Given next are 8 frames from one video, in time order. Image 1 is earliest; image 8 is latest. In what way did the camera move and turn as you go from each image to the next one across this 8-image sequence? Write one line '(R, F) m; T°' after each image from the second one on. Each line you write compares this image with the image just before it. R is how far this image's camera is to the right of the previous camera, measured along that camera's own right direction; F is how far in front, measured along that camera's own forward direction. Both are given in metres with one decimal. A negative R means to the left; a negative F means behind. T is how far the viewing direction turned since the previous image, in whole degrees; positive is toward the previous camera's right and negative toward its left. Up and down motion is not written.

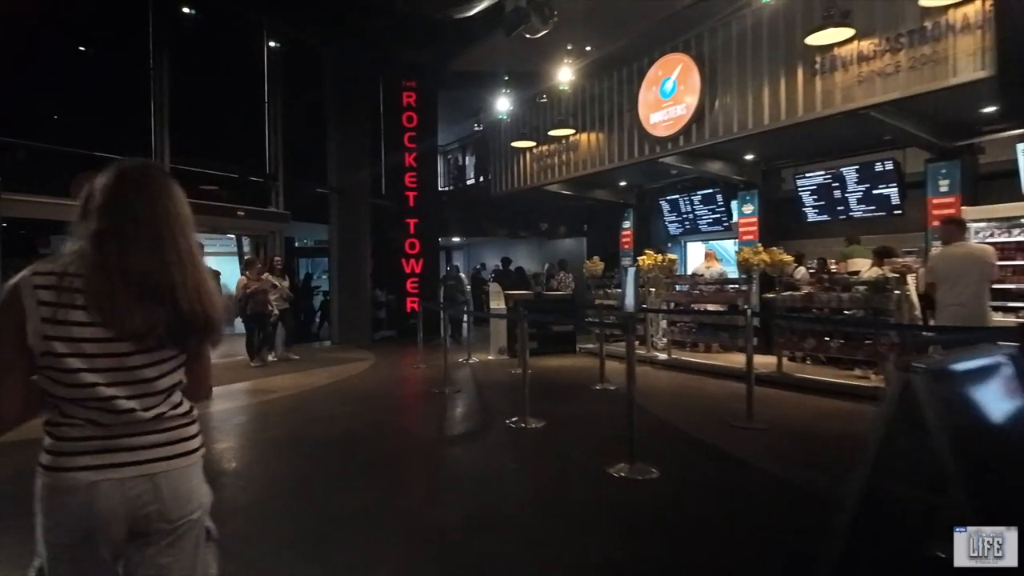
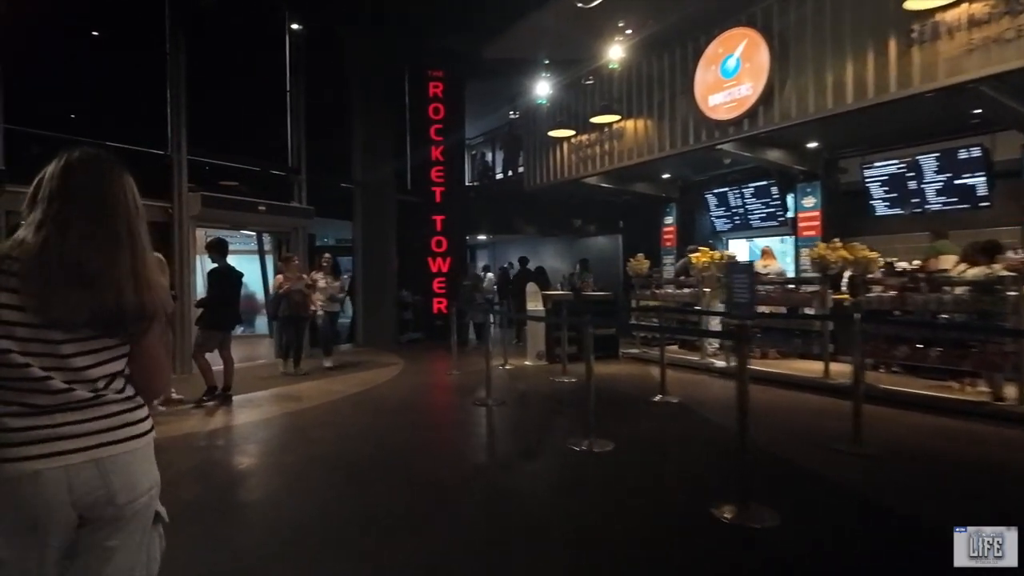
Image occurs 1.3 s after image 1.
(-0.5, +0.9) m; -2°
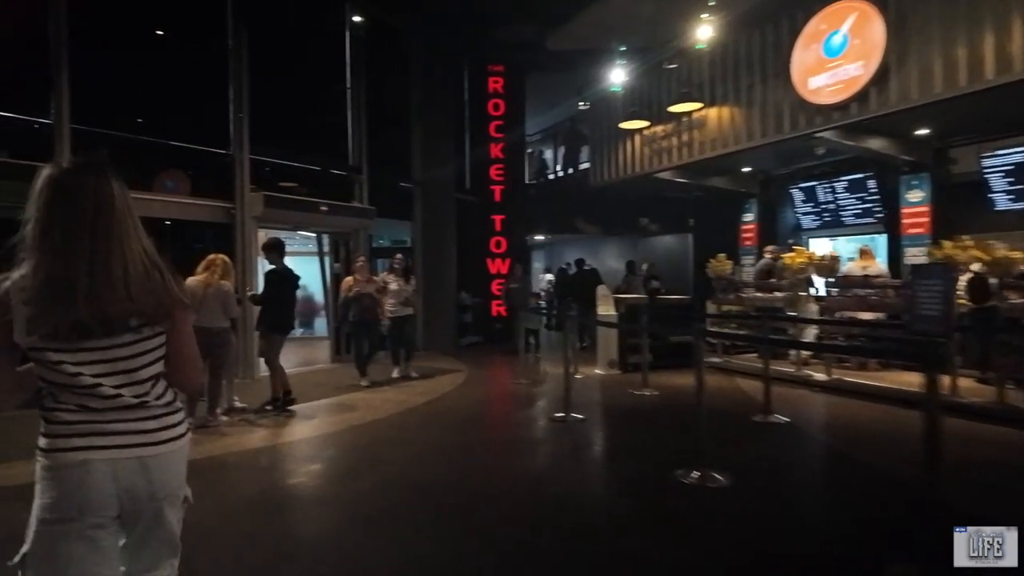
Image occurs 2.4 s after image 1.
(-0.4, +0.7) m; -5°
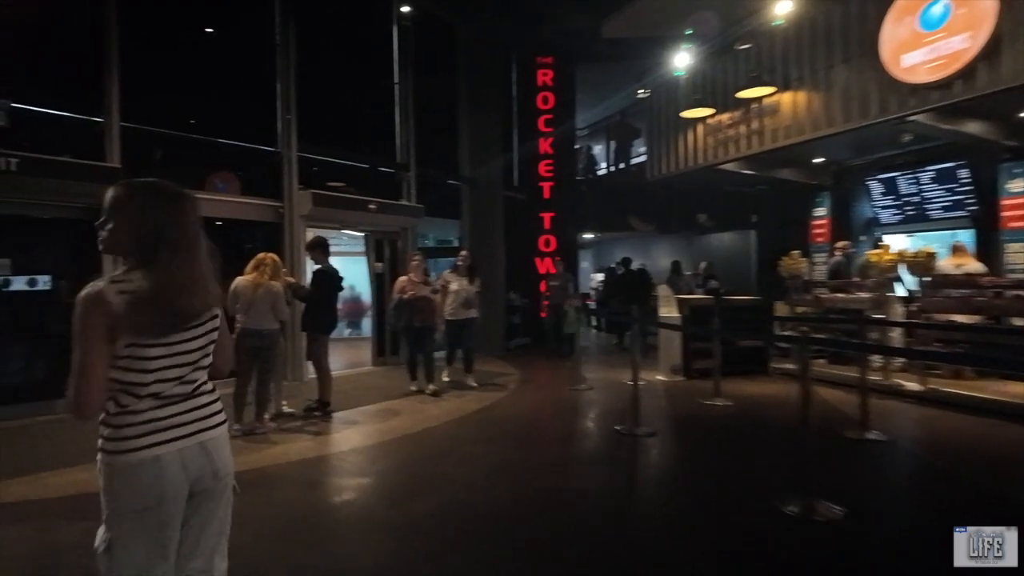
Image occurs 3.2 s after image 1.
(-0.3, +0.5) m; -4°
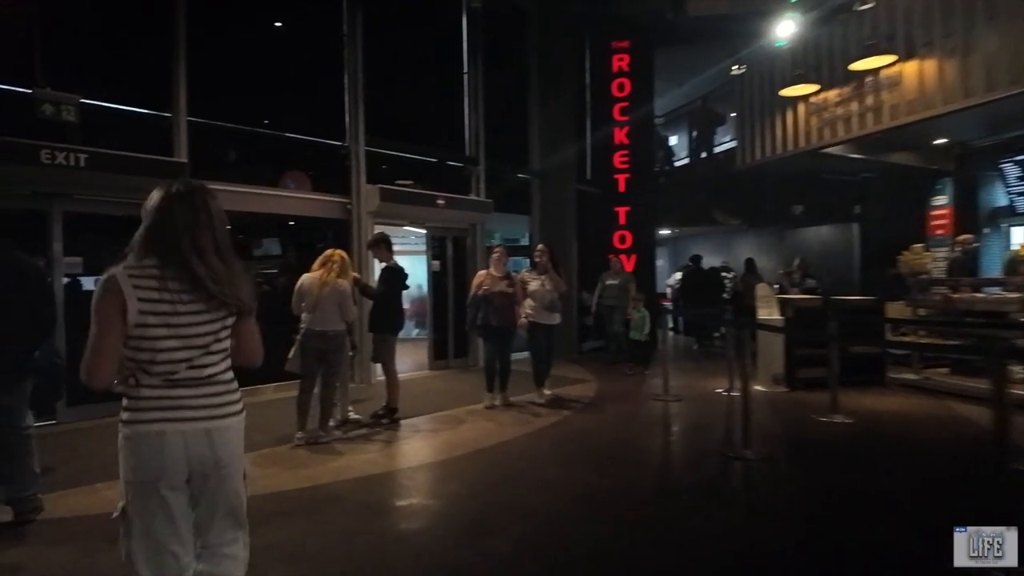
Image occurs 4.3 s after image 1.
(-0.2, +0.7) m; -6°
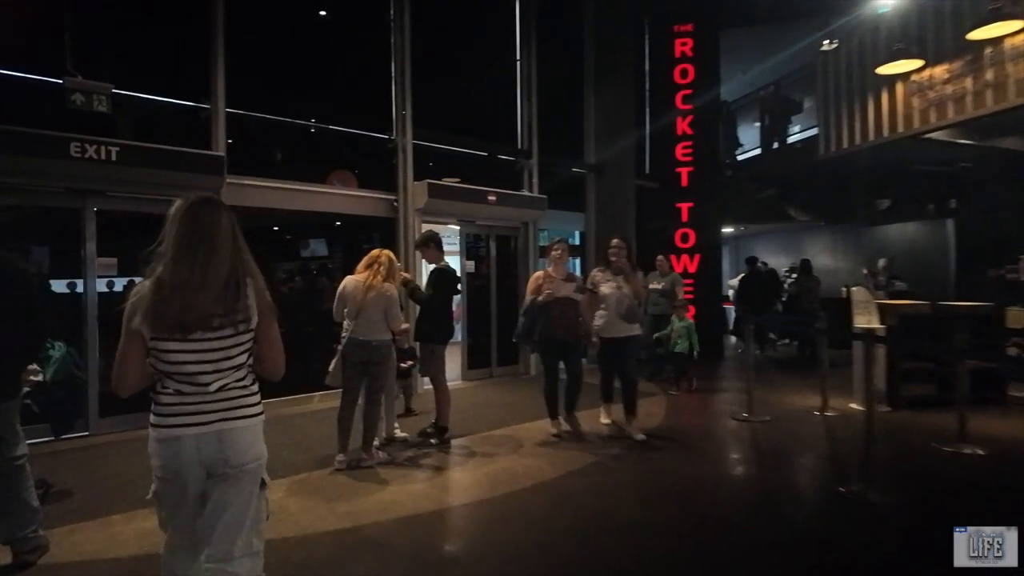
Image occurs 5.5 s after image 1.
(-0.2, +0.8) m; -4°
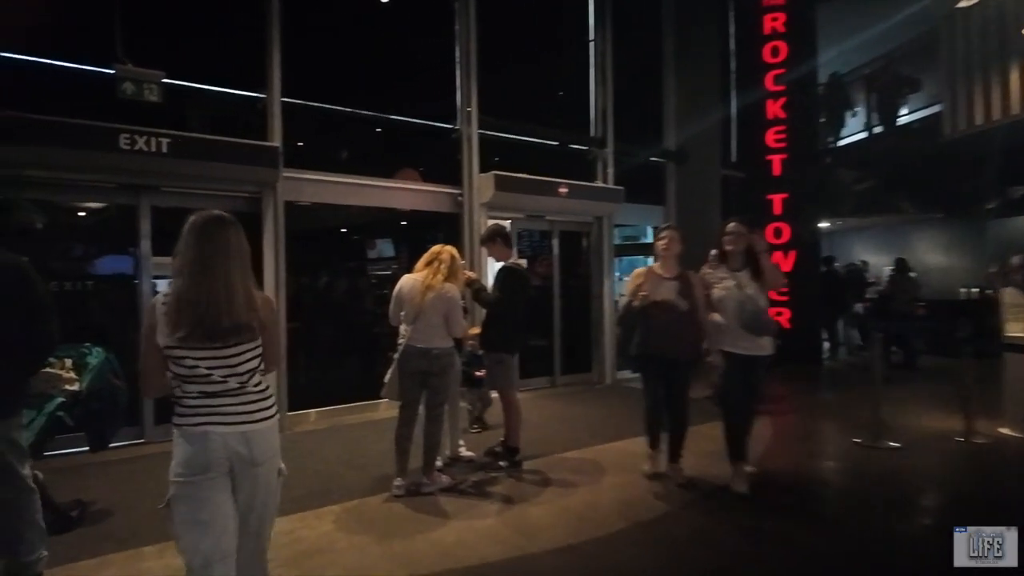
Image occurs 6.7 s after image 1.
(-0.1, +0.8) m; -6°
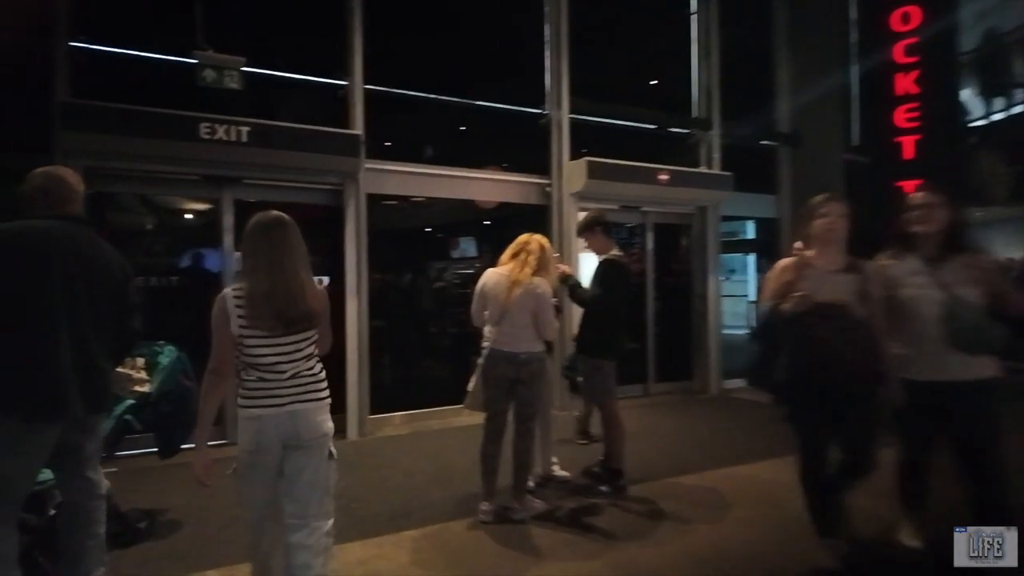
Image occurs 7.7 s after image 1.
(-0.2, +0.7) m; -8°
